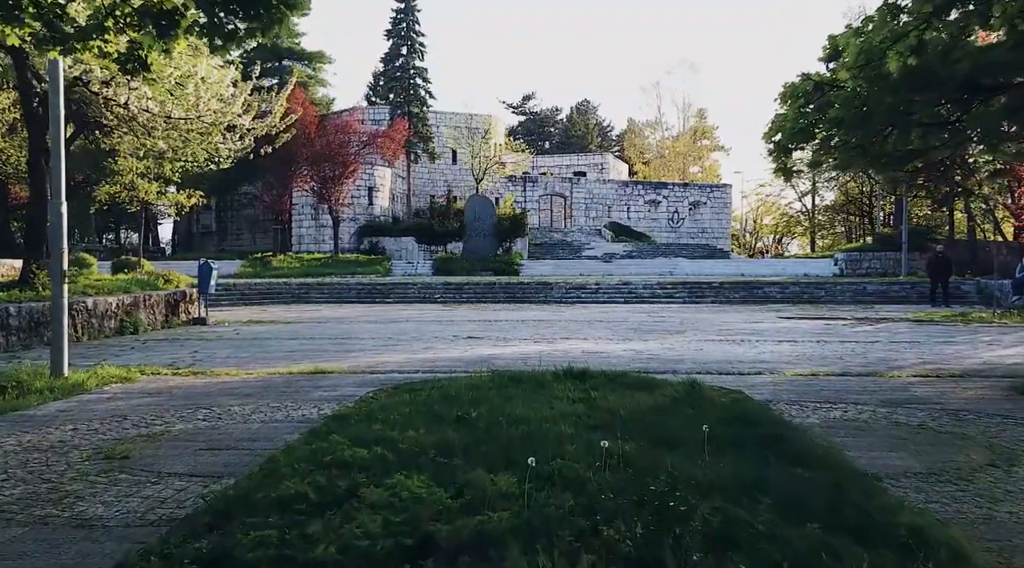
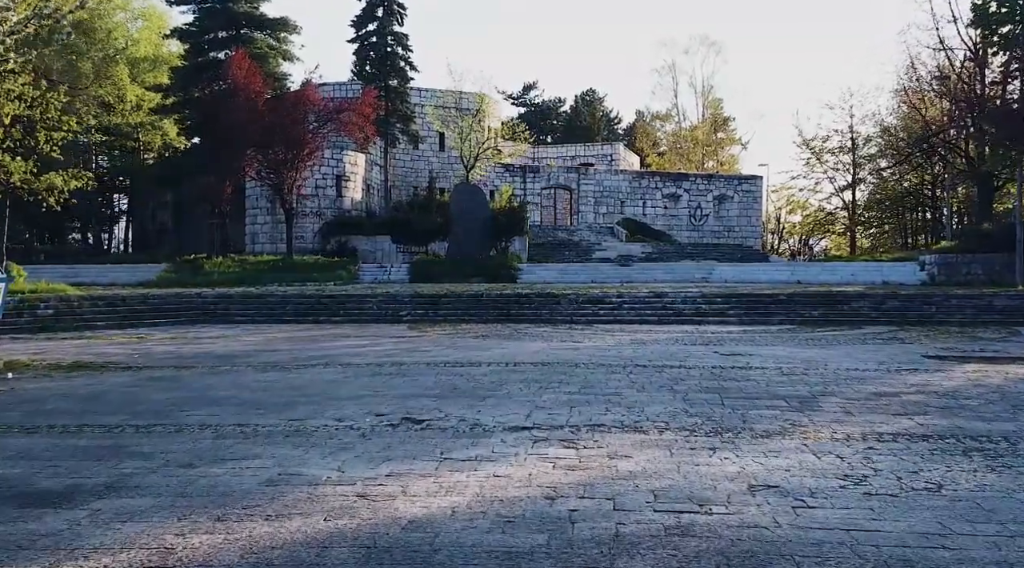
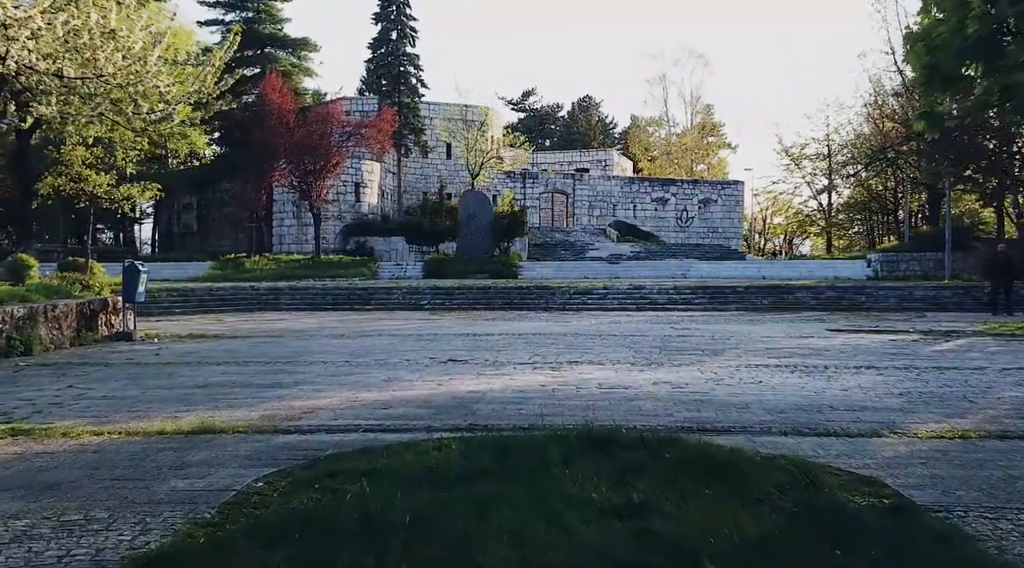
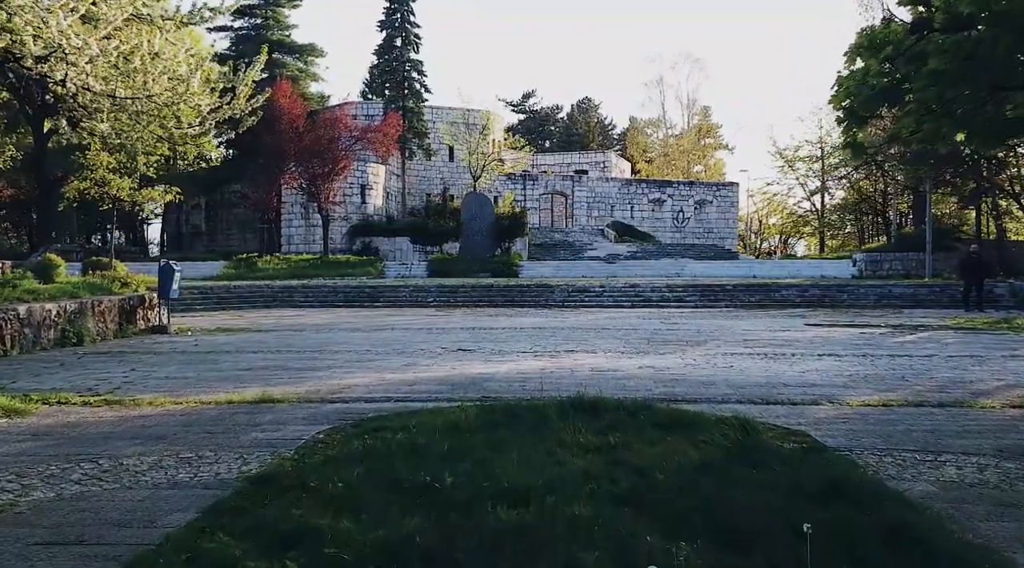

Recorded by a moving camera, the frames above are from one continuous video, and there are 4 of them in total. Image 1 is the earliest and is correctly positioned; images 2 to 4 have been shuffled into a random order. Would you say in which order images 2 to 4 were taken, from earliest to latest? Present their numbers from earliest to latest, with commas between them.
4, 3, 2
